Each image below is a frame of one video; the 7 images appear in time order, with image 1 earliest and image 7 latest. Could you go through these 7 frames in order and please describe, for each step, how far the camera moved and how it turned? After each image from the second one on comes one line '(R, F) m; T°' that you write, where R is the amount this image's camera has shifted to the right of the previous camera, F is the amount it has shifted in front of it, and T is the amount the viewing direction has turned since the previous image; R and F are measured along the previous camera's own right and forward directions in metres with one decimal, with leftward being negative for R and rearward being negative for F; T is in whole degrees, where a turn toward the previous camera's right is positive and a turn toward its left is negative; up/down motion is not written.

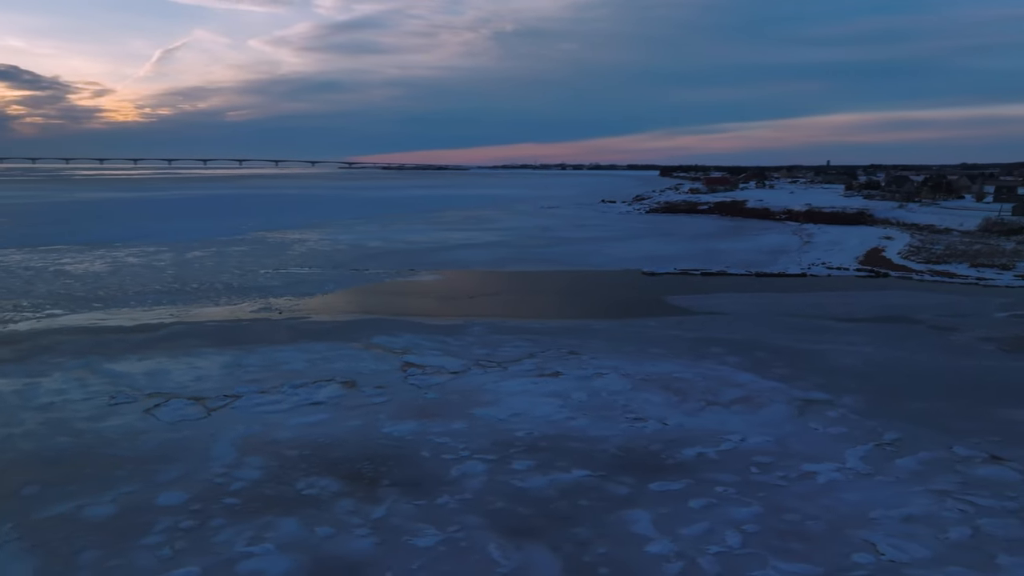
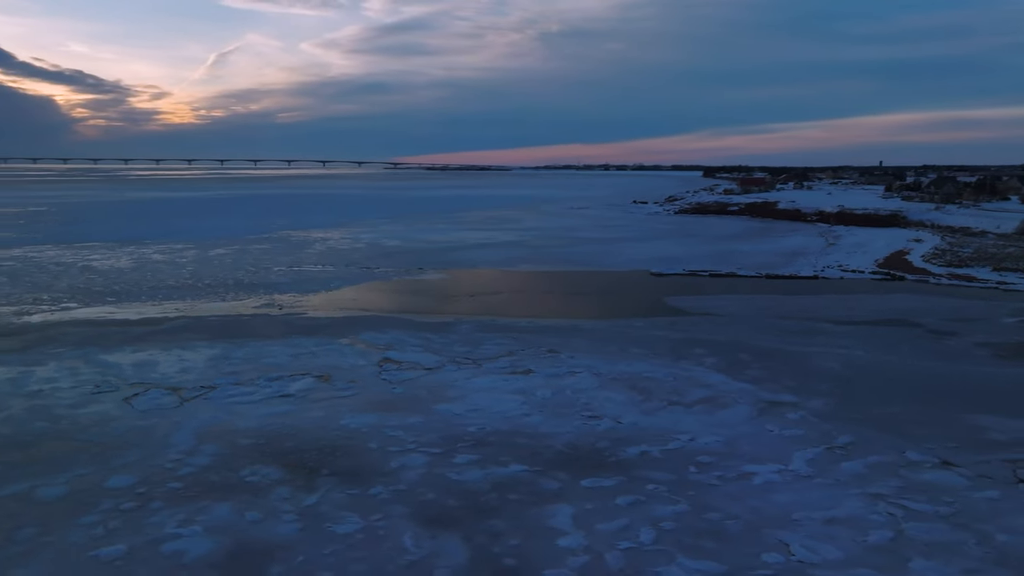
(+0.6, -0.1) m; -3°
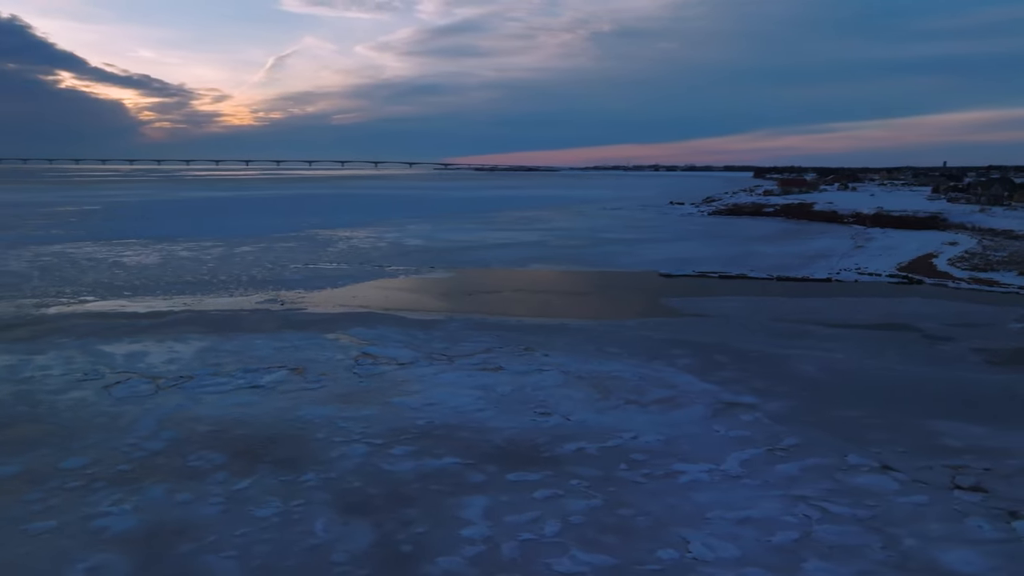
(+0.7, -0.1) m; -4°
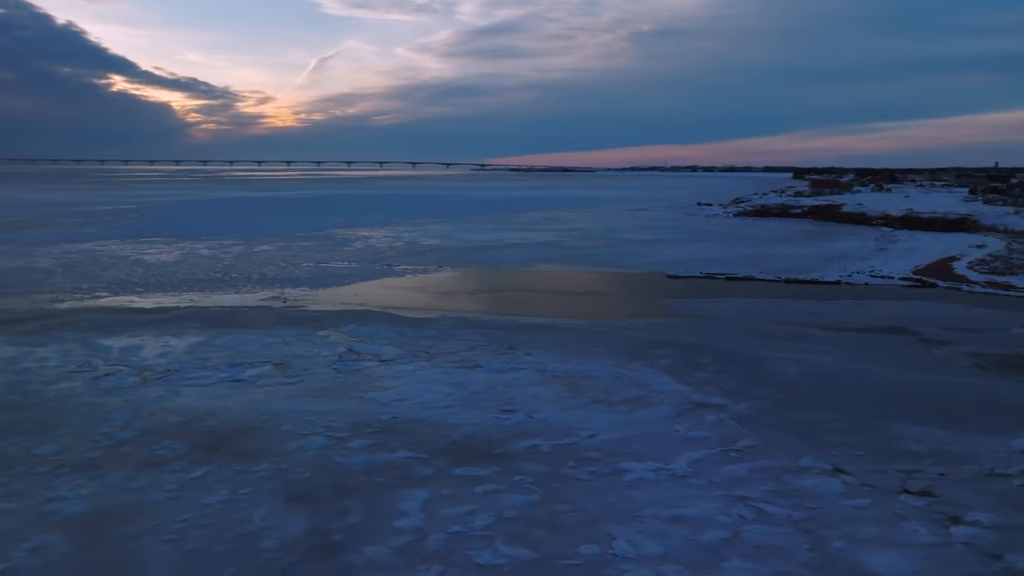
(+0.5, -0.1) m; -3°
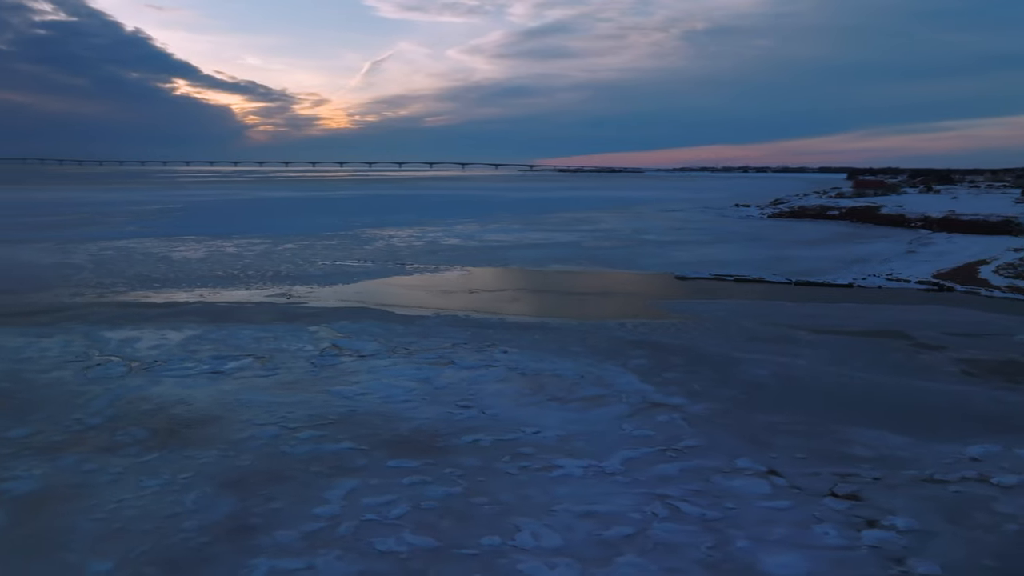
(+0.7, -0.1) m; -4°
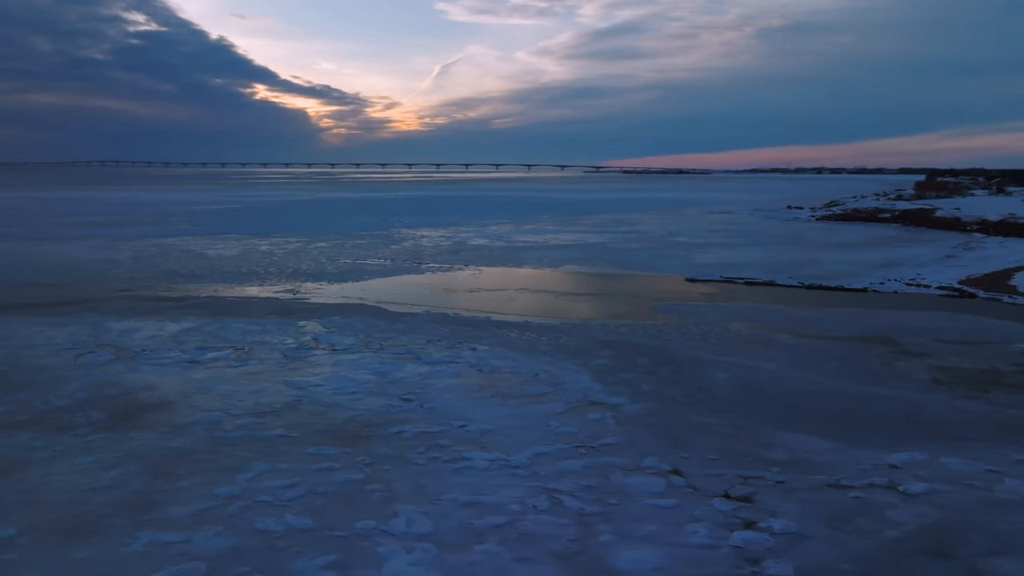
(+1.0, -0.1) m; -5°
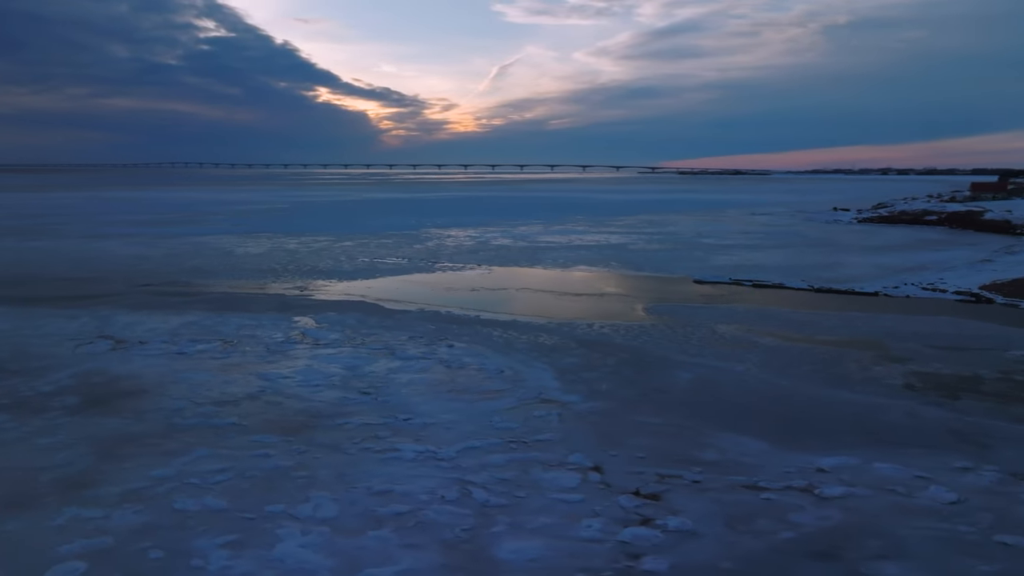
(+0.8, -0.1) m; -4°
